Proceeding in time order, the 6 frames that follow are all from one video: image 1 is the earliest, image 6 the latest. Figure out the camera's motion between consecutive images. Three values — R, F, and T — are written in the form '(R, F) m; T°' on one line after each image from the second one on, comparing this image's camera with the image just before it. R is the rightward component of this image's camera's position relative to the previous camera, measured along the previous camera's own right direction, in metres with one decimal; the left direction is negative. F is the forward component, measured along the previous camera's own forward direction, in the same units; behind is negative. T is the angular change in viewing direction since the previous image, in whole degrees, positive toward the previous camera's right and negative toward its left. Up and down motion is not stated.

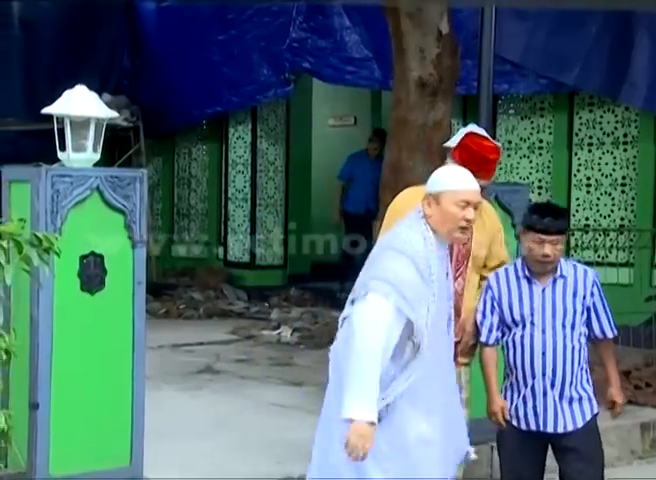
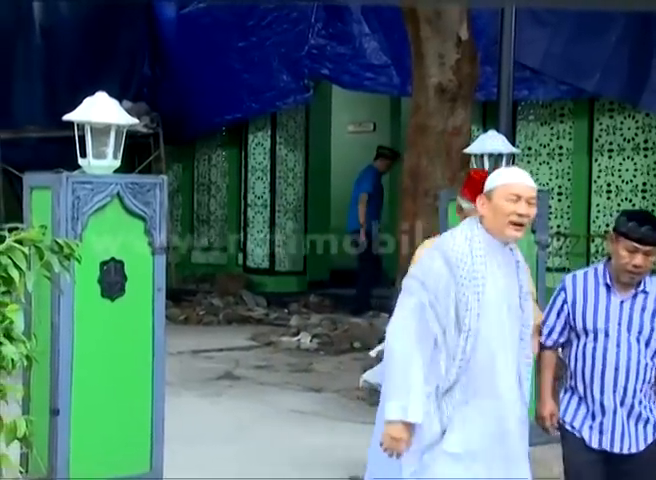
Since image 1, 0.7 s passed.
(0.0, 0.0) m; -1°
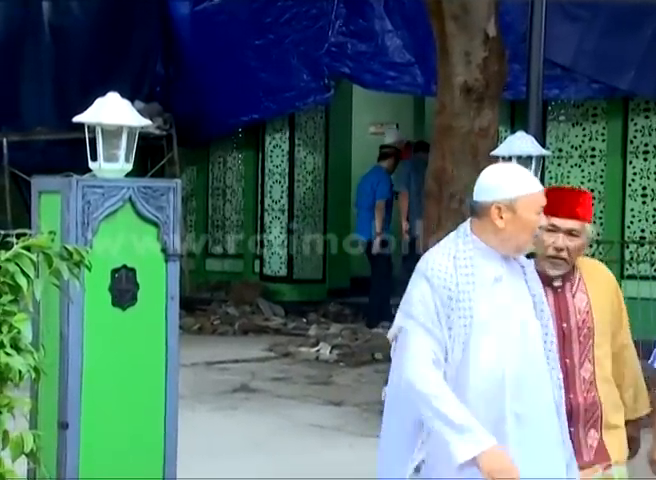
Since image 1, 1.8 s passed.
(0.0, +0.4) m; -1°
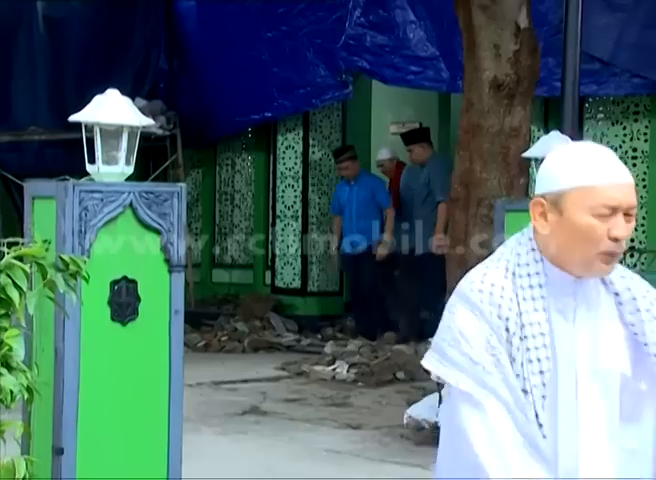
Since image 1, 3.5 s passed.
(0.0, +0.6) m; 0°
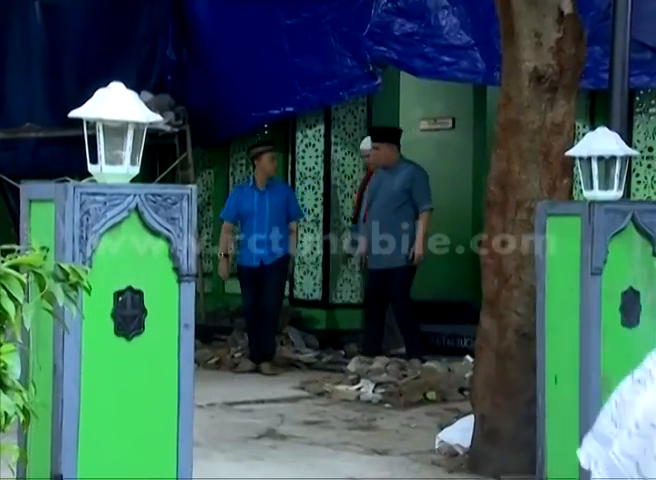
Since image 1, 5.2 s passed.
(0.0, +0.6) m; -1°
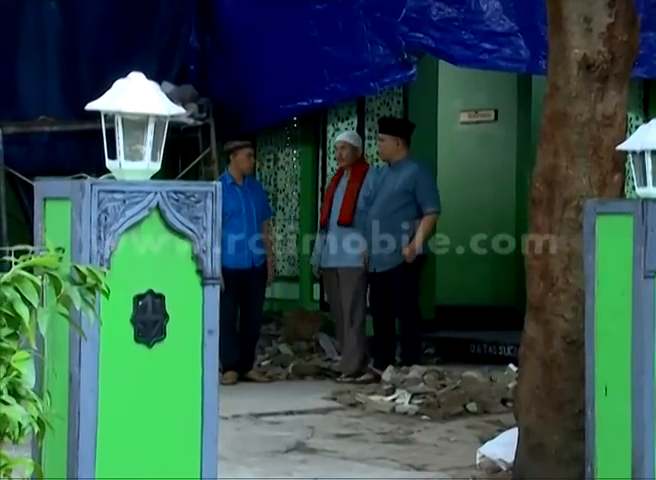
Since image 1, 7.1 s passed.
(0.0, +0.4) m; -1°
